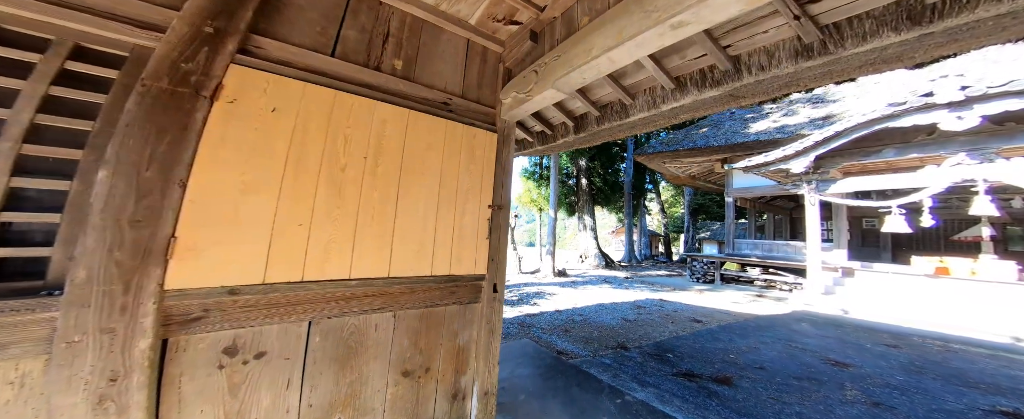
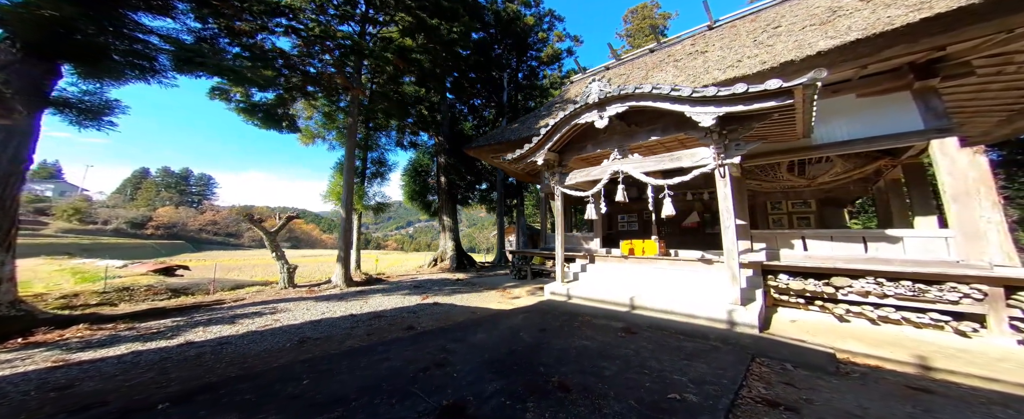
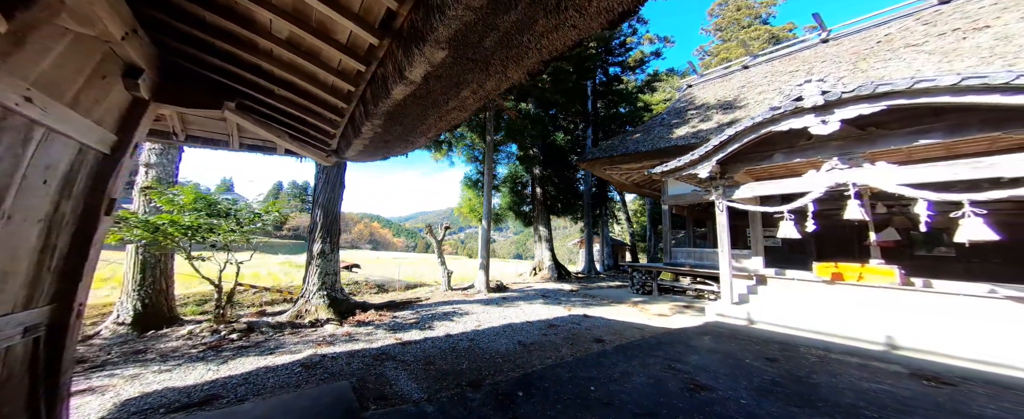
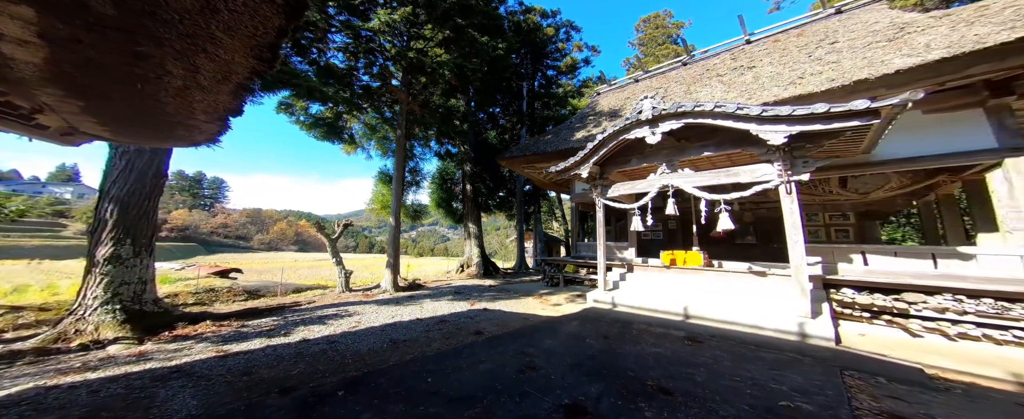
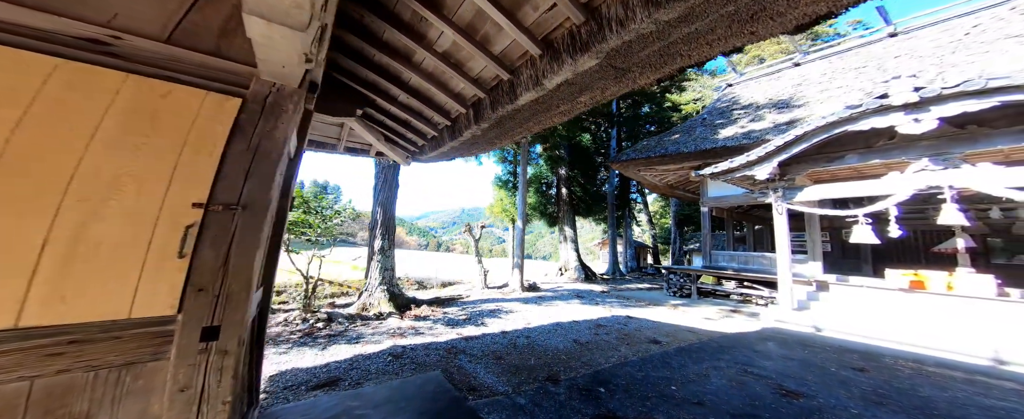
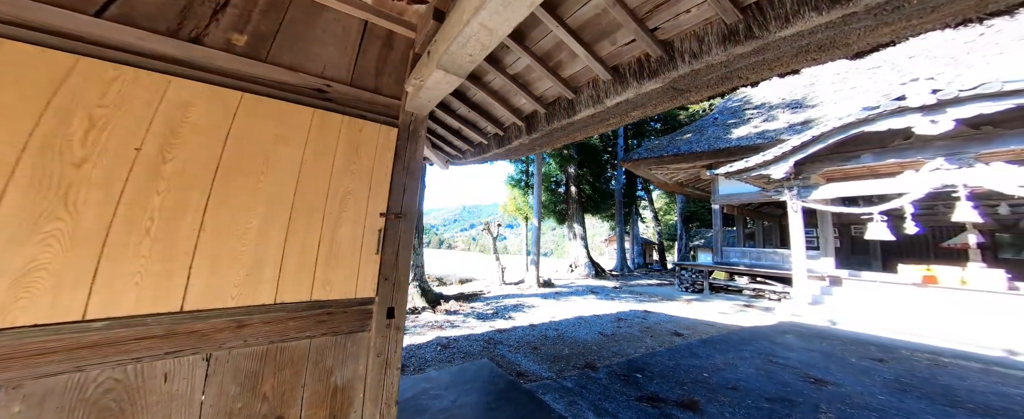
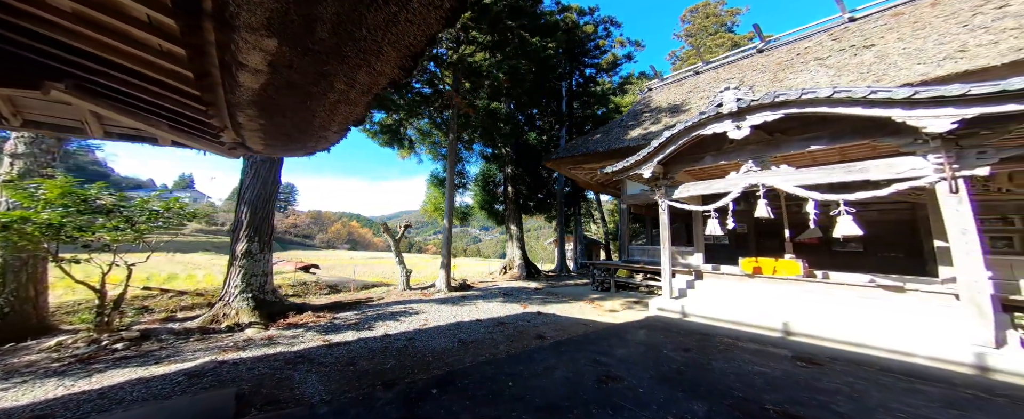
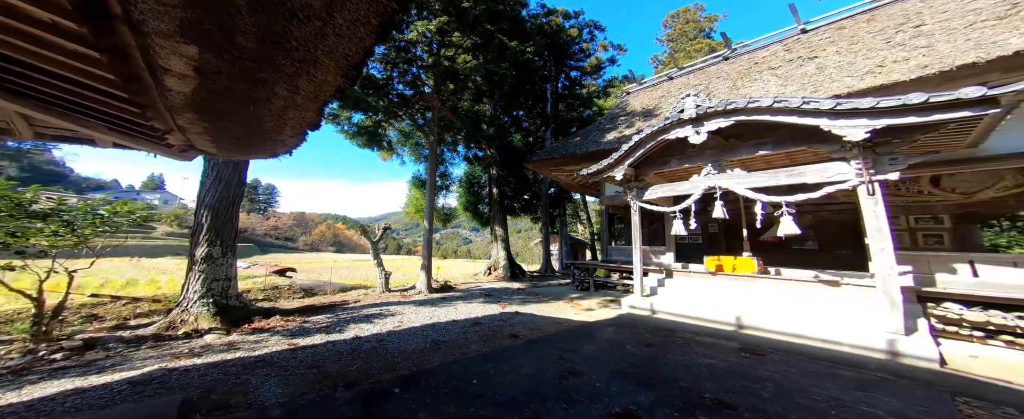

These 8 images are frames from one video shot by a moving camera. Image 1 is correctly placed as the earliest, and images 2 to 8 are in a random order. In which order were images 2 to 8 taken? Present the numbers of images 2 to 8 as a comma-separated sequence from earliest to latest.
6, 5, 3, 7, 8, 4, 2
